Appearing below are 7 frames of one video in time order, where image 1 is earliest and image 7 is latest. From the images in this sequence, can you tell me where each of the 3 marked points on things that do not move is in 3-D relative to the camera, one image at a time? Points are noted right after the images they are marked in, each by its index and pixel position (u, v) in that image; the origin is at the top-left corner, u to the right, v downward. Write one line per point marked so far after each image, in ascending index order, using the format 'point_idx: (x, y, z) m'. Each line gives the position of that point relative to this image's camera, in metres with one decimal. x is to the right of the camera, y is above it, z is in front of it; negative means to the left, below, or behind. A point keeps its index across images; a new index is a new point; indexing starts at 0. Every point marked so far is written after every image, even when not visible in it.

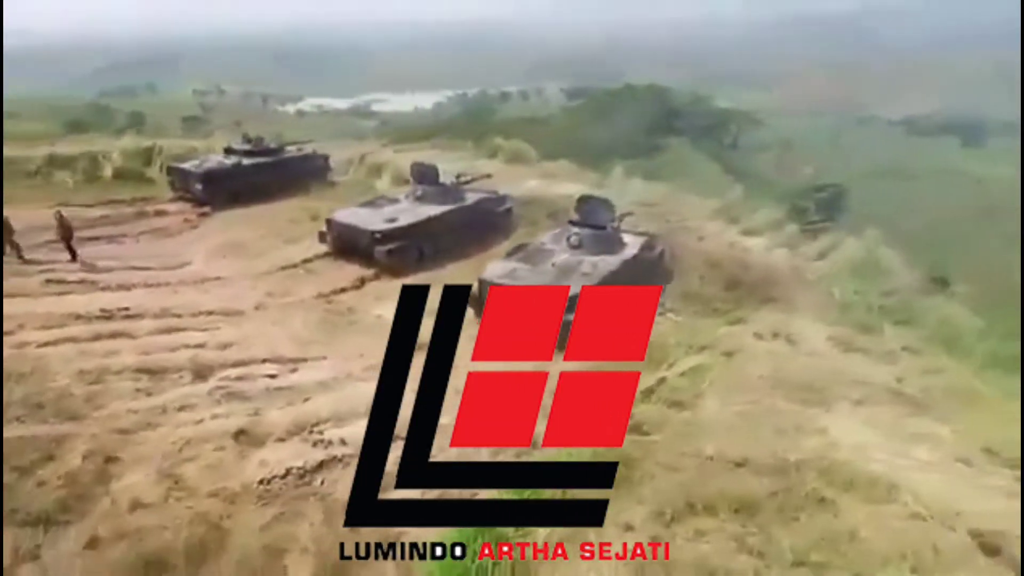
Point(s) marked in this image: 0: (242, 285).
0: (-0.7, 0.0, +1.4) m
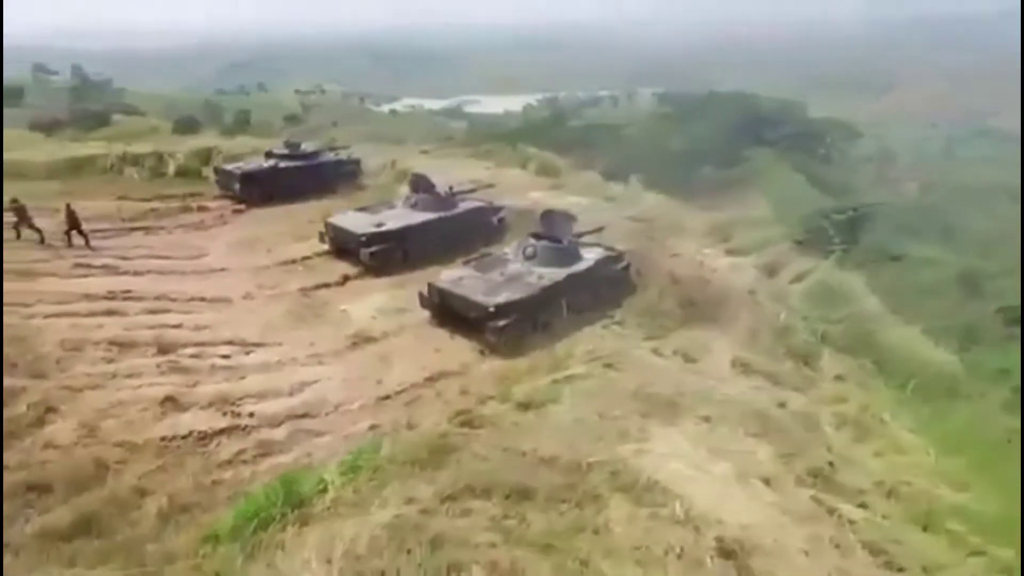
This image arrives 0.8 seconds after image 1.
0: (-0.7, 0.0, +1.6) m
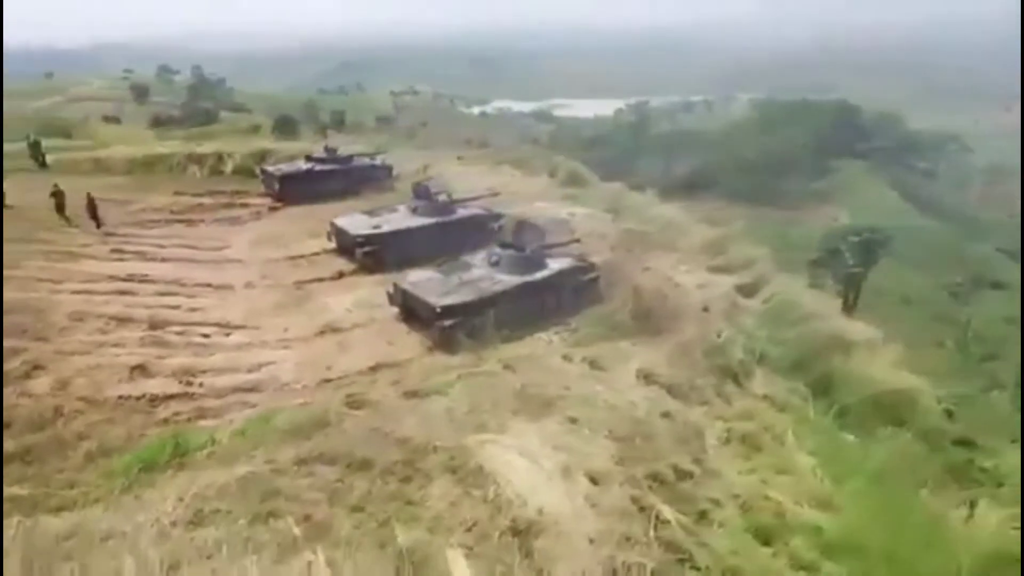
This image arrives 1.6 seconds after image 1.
0: (-0.8, +0.1, +1.9) m
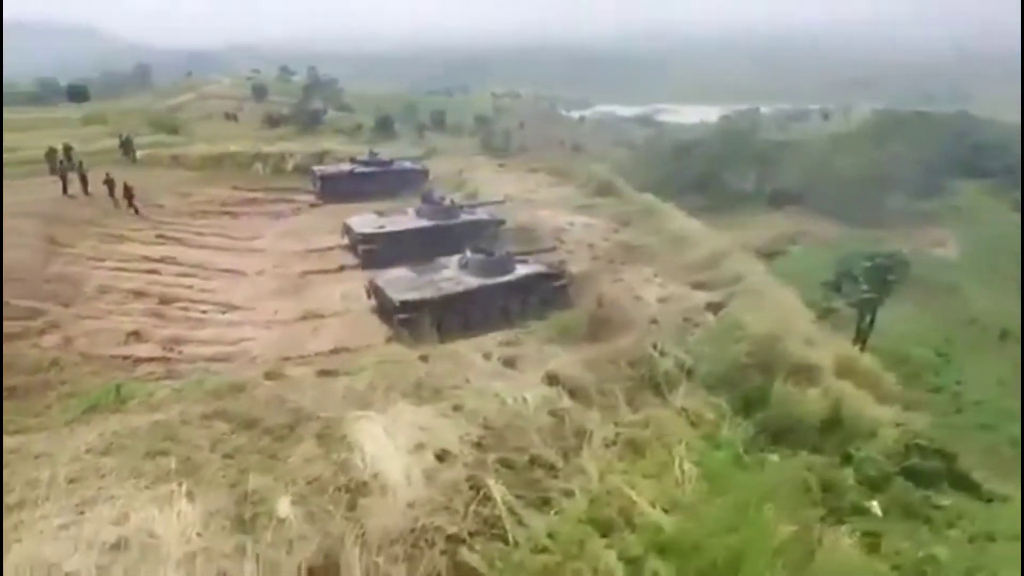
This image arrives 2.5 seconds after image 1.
0: (-0.9, +0.1, +2.1) m
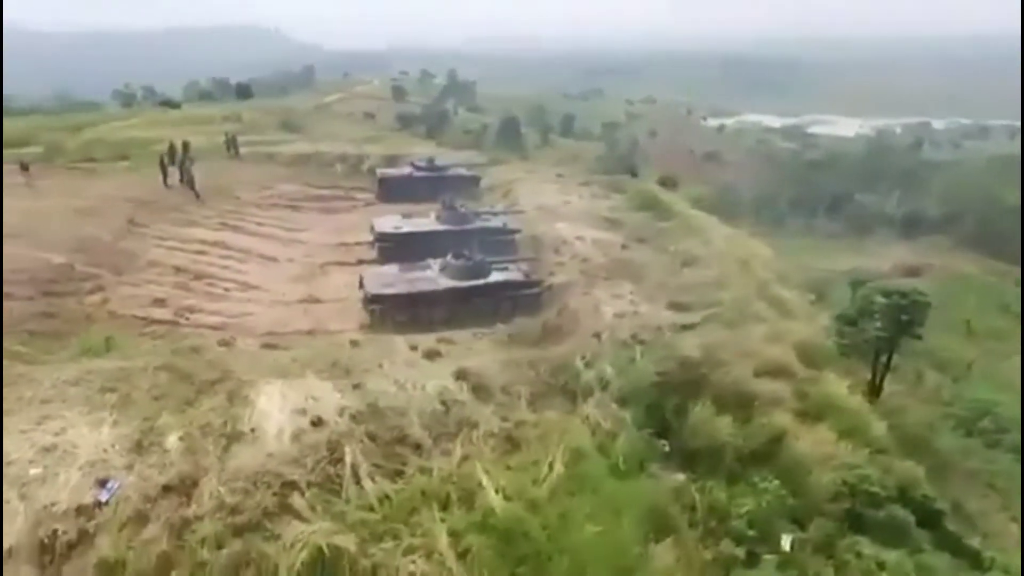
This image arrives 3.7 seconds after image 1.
0: (-0.8, +0.2, +2.4) m
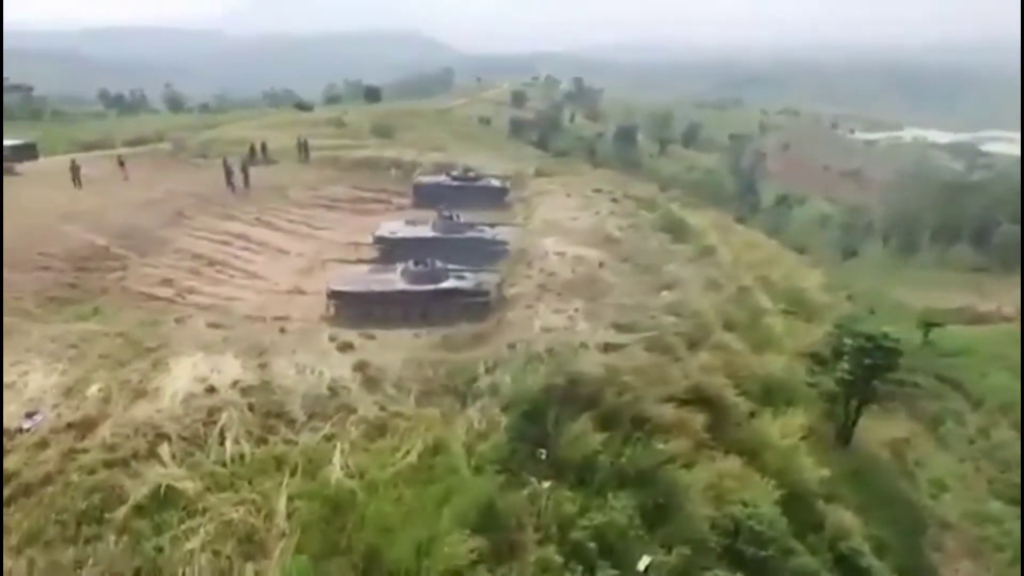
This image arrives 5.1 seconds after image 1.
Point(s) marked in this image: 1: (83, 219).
0: (-0.9, +0.2, +2.8) m
1: (-1.8, +0.3, +2.6) m
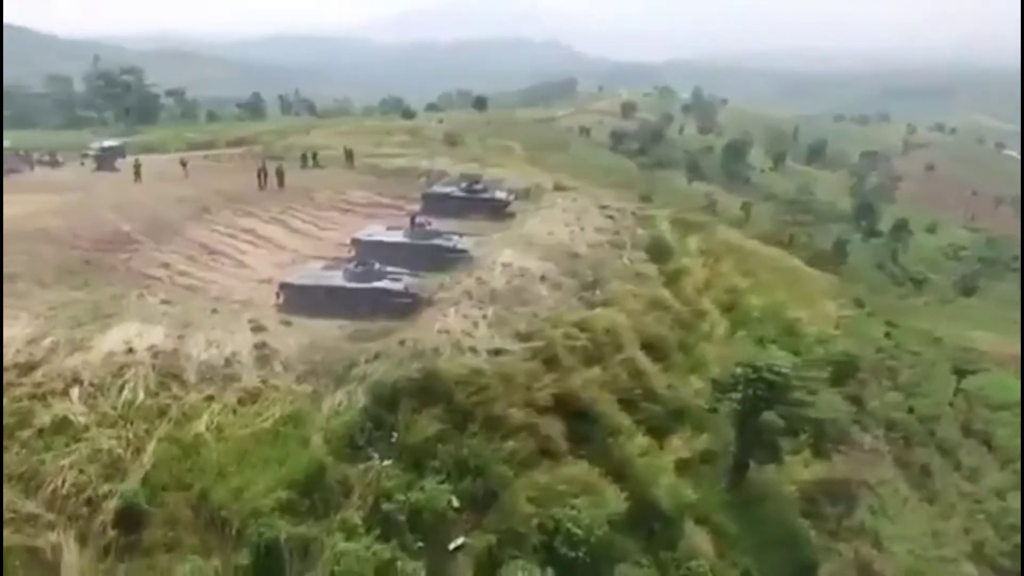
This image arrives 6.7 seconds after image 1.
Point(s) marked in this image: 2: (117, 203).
0: (-1.0, +0.2, +3.2) m
1: (-2.0, +0.4, +3.2) m
2: (-2.0, +0.4, +3.1) m
